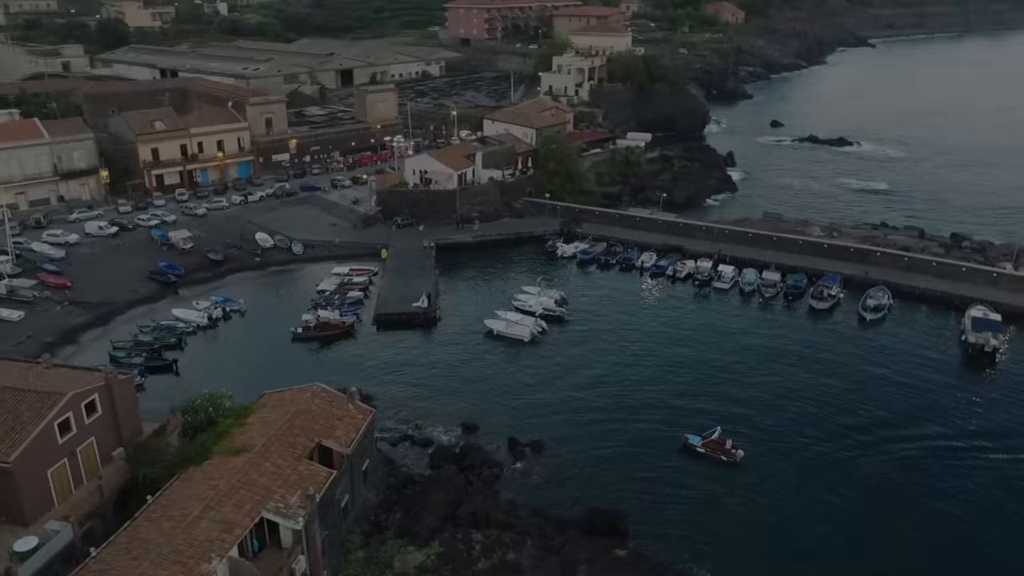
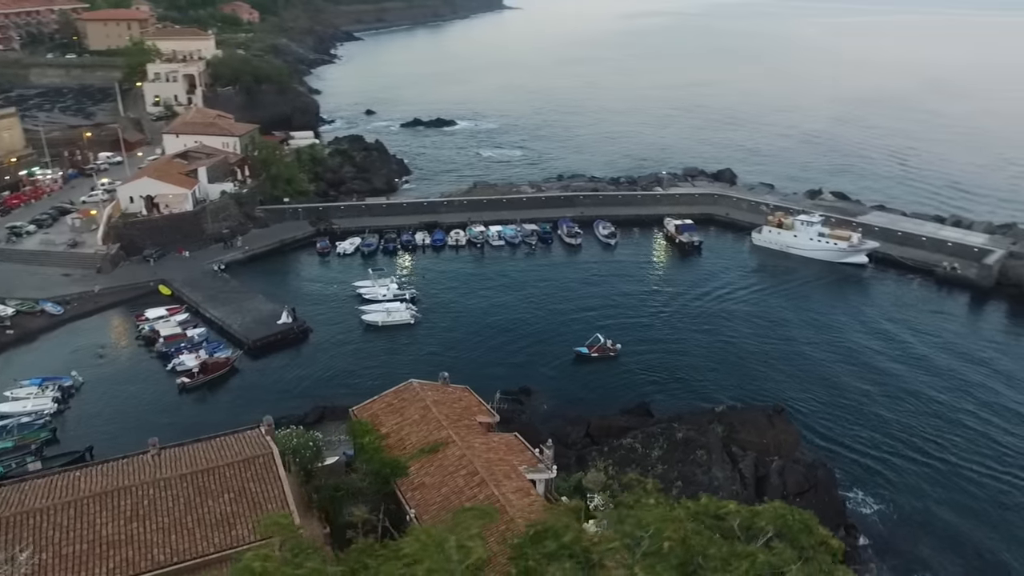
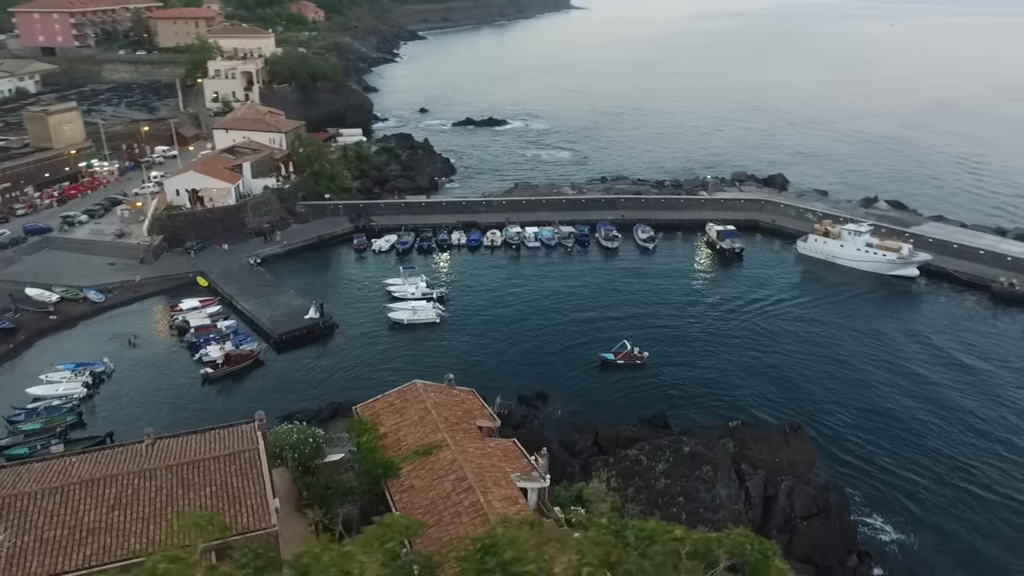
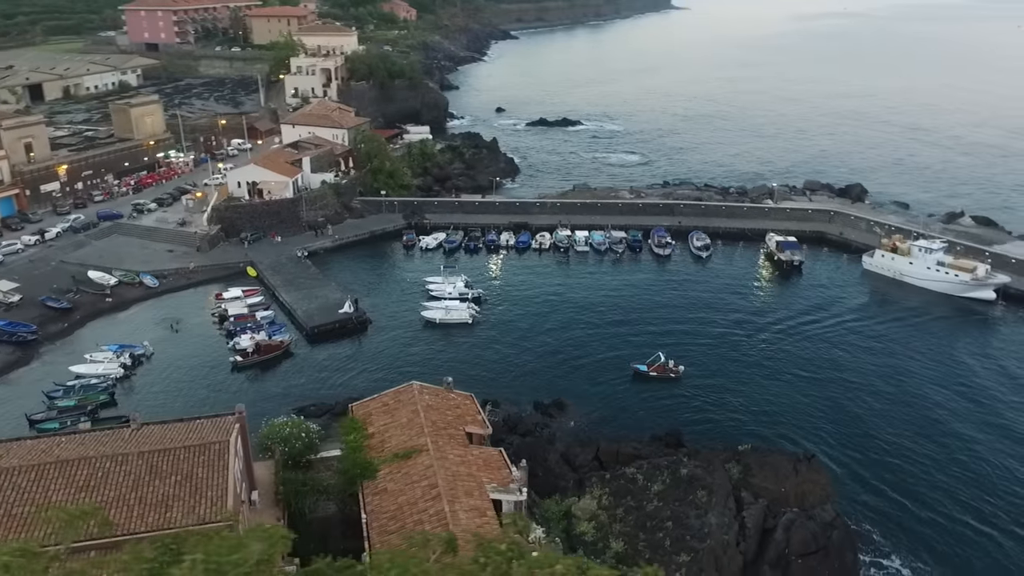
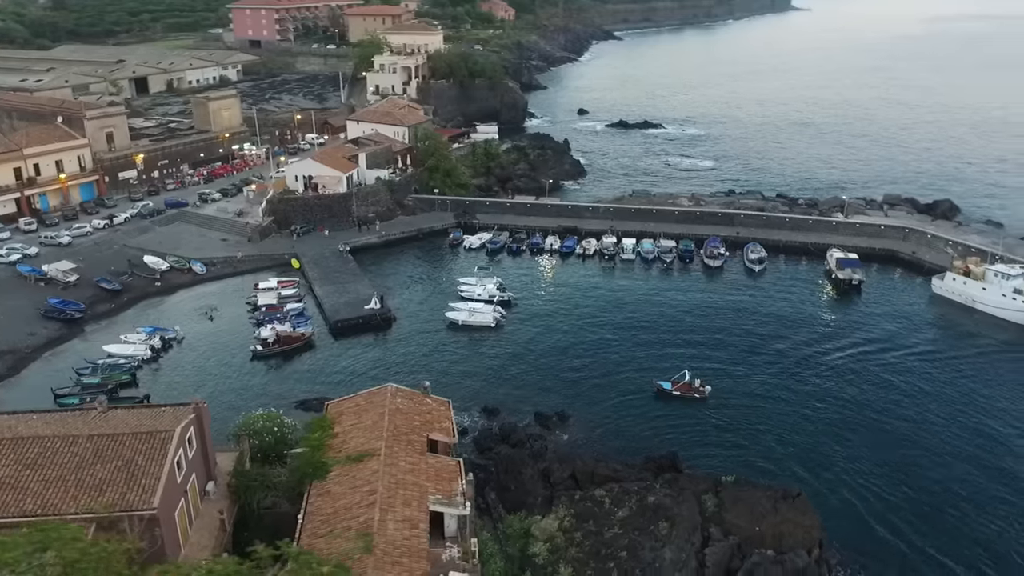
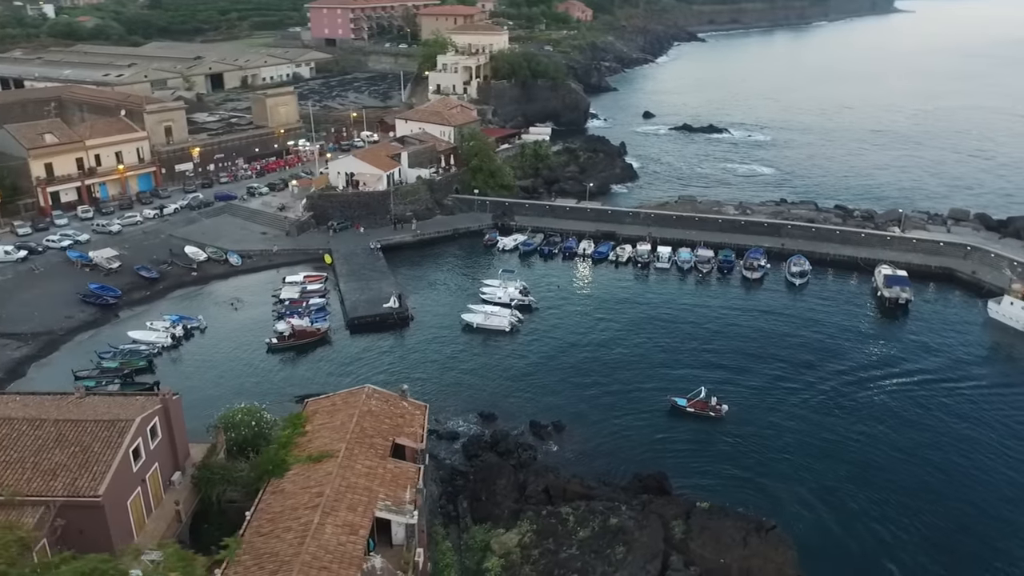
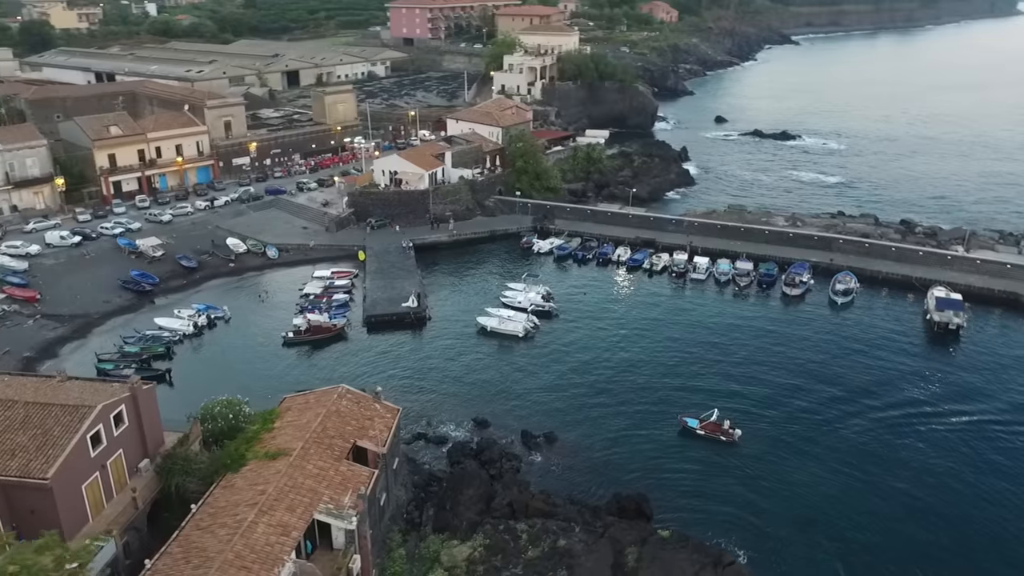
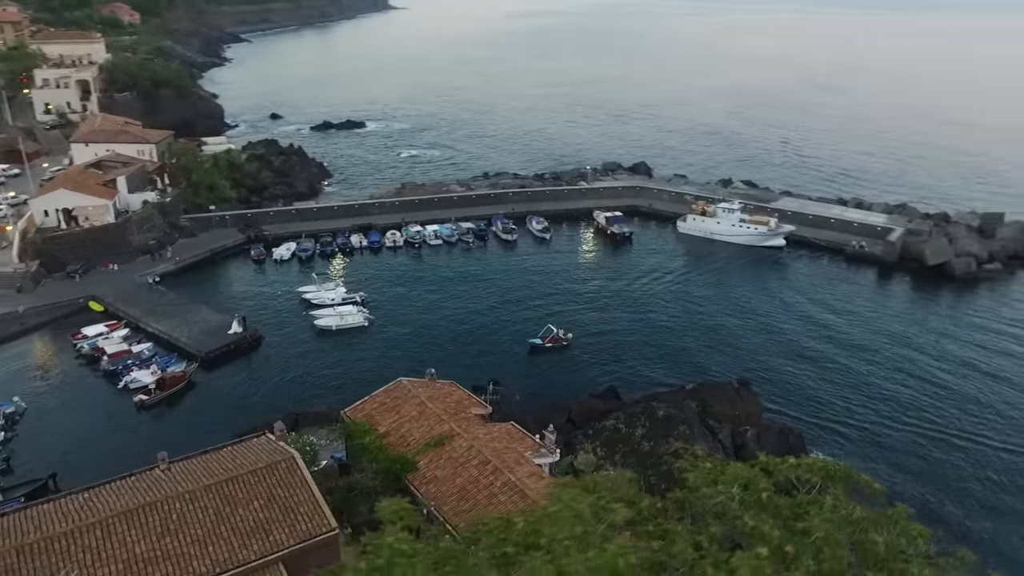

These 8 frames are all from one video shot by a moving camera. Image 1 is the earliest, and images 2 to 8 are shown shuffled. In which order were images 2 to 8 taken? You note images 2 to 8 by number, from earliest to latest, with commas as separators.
7, 6, 5, 4, 3, 2, 8
